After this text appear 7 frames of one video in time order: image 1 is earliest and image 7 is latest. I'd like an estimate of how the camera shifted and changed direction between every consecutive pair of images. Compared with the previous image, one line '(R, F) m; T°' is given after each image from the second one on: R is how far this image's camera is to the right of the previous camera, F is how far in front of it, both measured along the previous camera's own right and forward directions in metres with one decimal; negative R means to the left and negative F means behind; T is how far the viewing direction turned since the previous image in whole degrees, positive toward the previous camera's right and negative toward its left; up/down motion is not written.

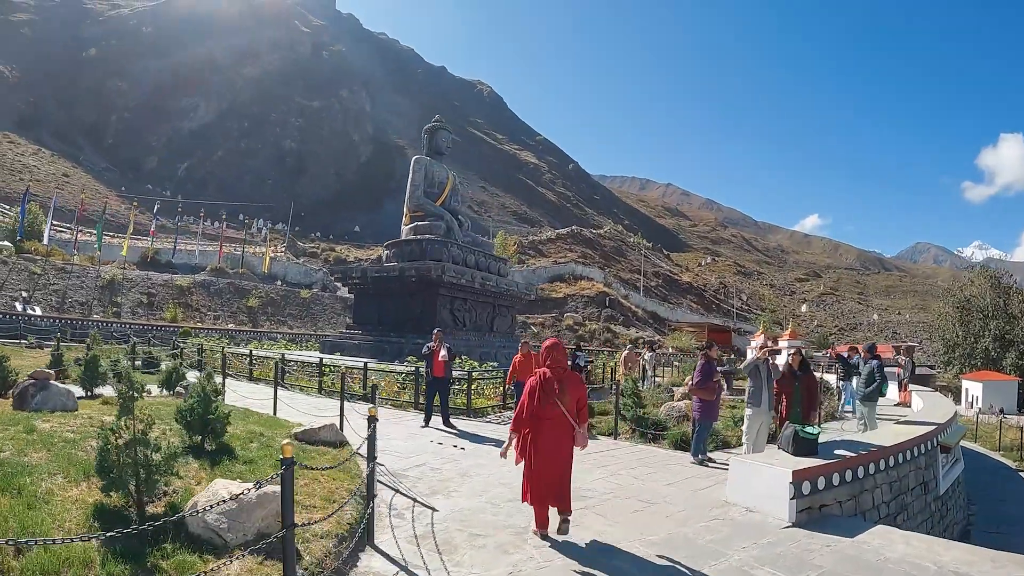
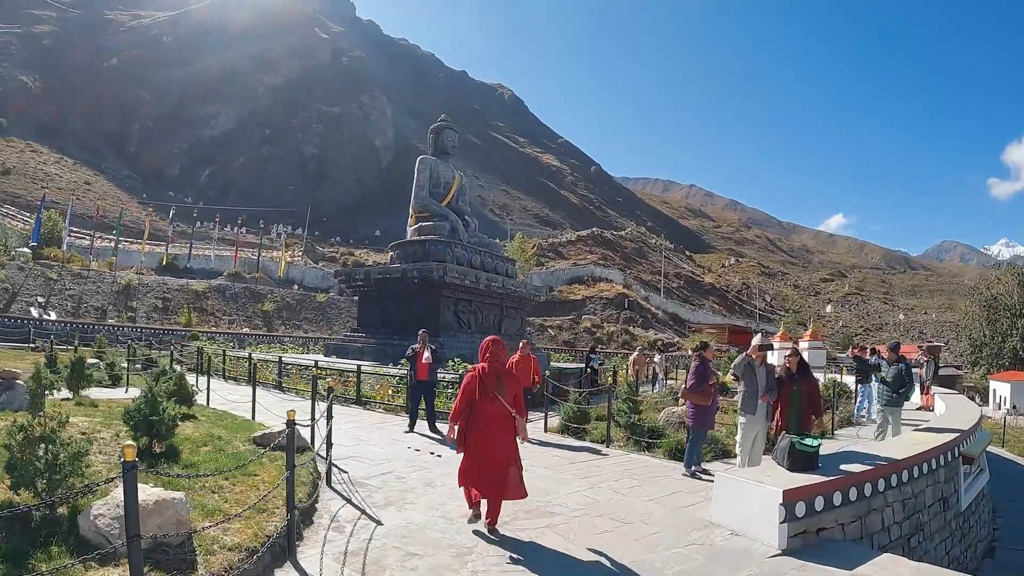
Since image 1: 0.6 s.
(+0.4, +0.5) m; -2°
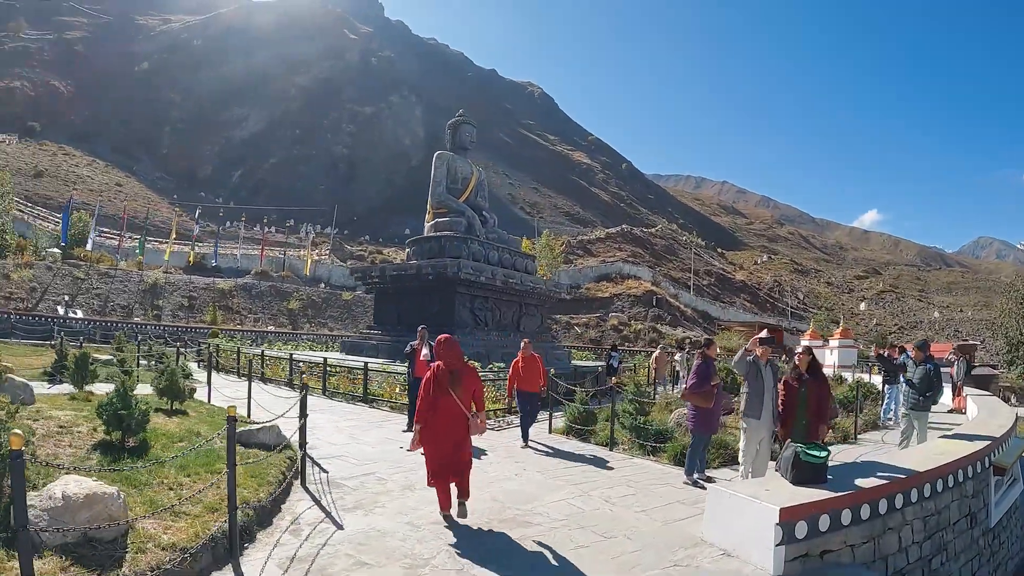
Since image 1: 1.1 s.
(+0.3, +0.3) m; -2°
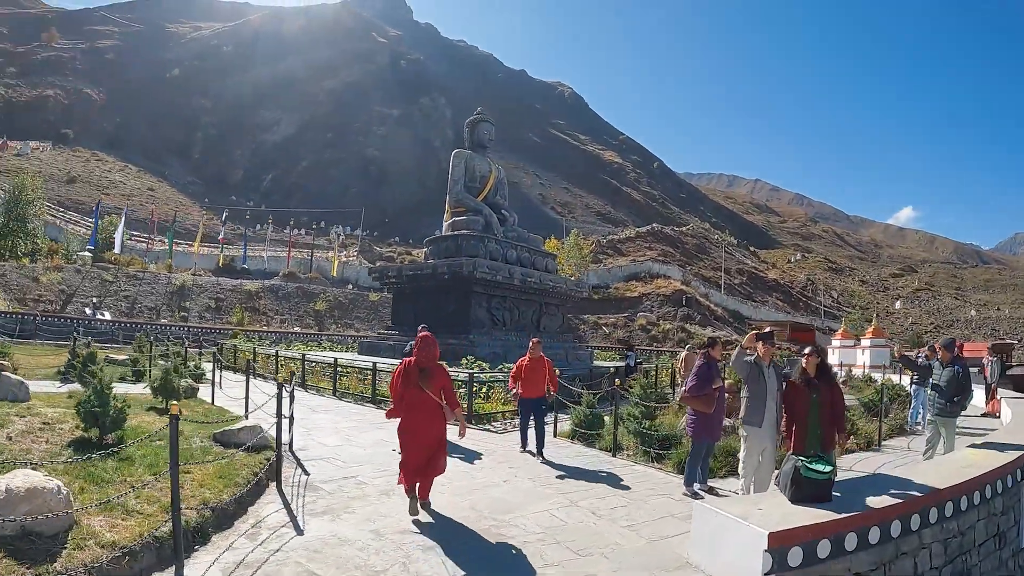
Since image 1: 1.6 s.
(+0.3, +0.3) m; -2°
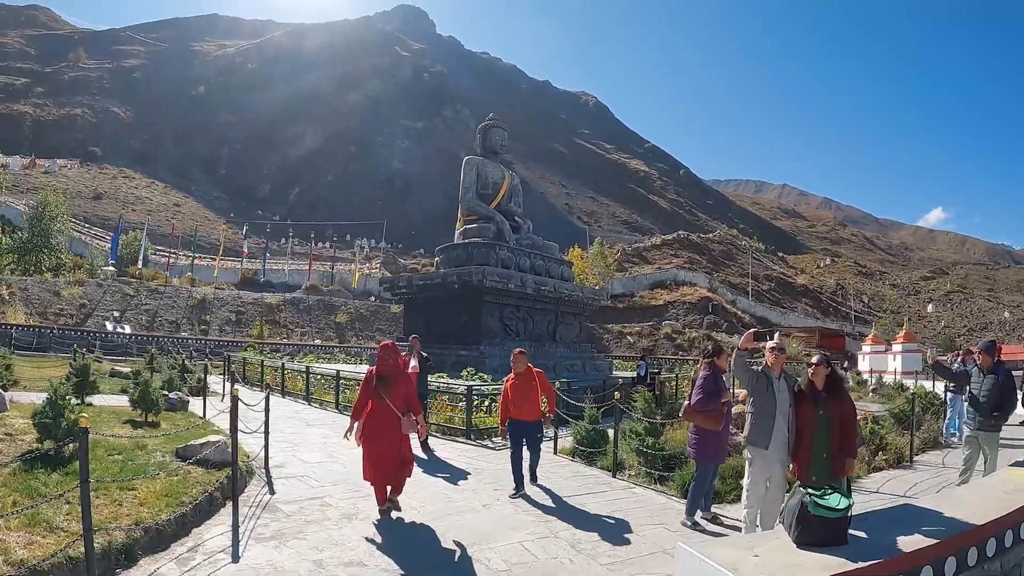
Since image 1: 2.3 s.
(+0.3, +0.5) m; -2°
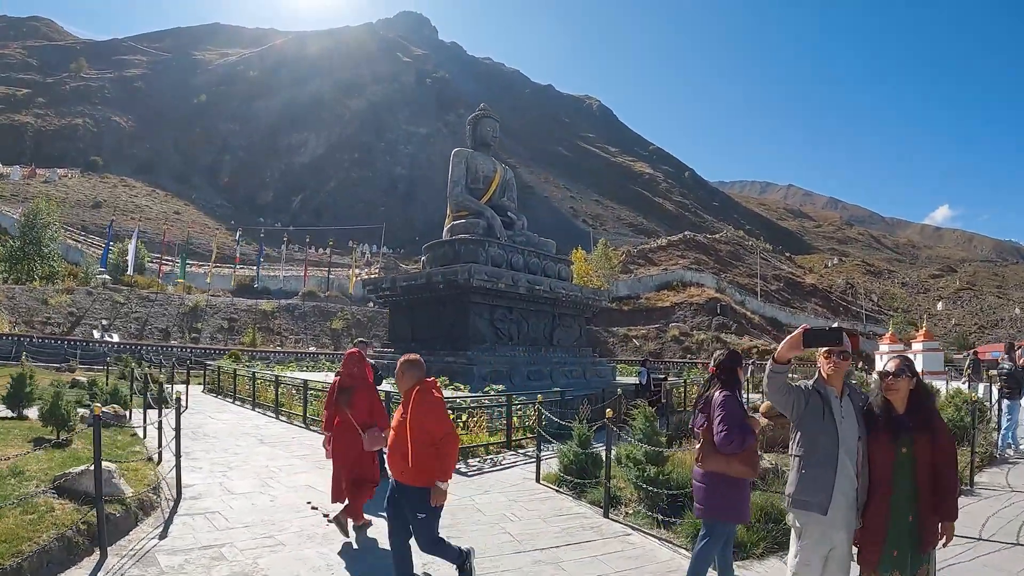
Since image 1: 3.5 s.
(+0.3, +1.2) m; -1°
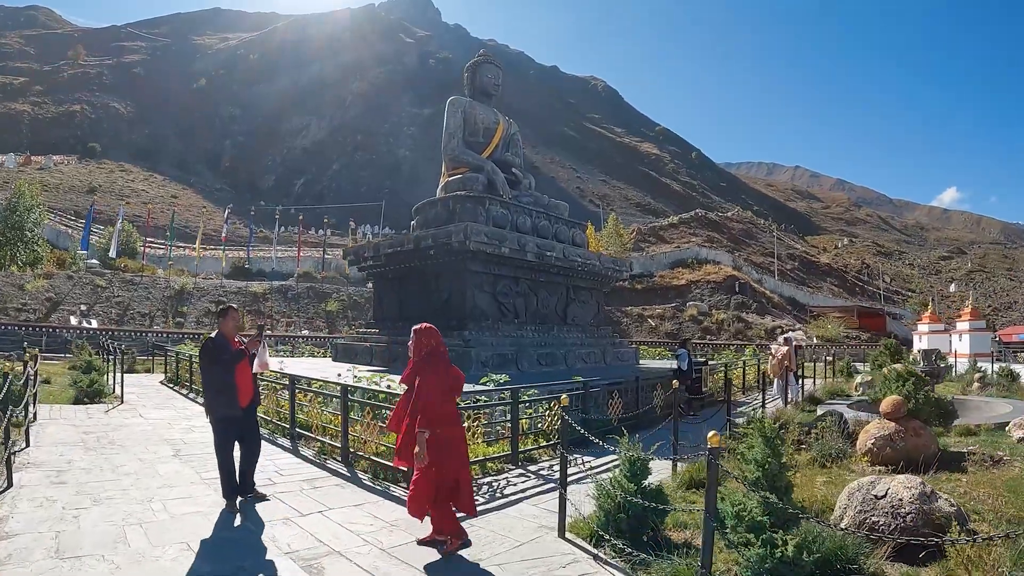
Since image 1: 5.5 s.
(0.0, +2.4) m; -1°
